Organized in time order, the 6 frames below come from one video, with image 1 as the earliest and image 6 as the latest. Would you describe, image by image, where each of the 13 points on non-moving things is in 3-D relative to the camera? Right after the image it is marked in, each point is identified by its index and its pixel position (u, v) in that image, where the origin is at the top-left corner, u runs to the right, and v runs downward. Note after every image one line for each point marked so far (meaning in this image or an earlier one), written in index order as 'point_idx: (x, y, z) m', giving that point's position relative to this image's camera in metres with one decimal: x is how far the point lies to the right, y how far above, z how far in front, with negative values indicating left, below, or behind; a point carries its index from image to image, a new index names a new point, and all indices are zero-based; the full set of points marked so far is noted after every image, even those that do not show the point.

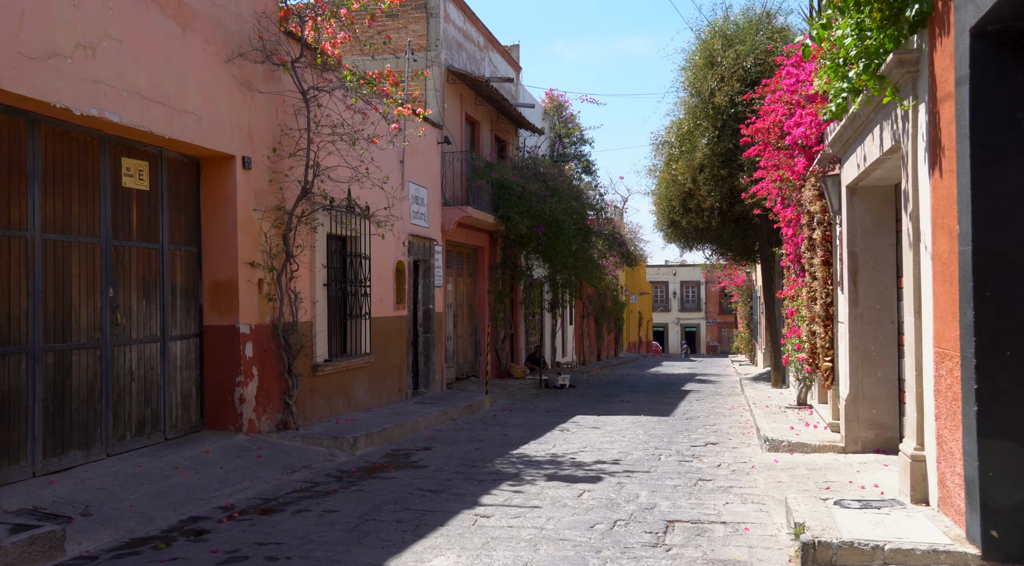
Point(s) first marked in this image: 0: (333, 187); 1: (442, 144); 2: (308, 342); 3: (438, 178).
0: (-2.1, +1.1, +12.3) m
1: (-1.2, +2.4, +18.2) m
2: (-2.4, -0.7, +12.0) m
3: (-1.3, +1.8, +18.0) m
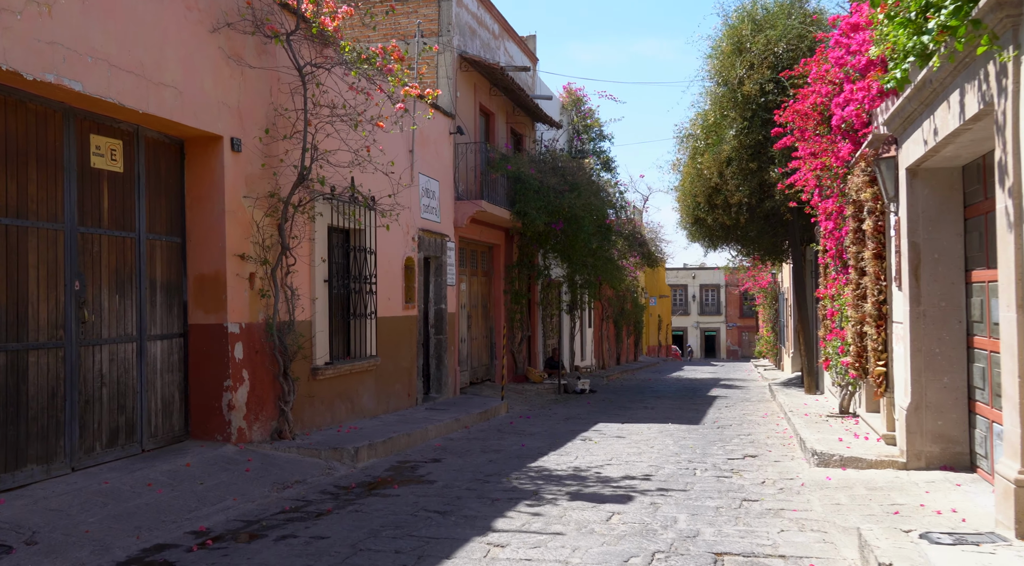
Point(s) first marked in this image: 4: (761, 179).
0: (-1.9, +1.2, +11.2) m
1: (-1.0, +2.5, +17.2) m
2: (-2.2, -0.6, +11.0) m
3: (-1.0, +1.8, +17.0) m
4: (+4.6, +1.9, +19.1) m
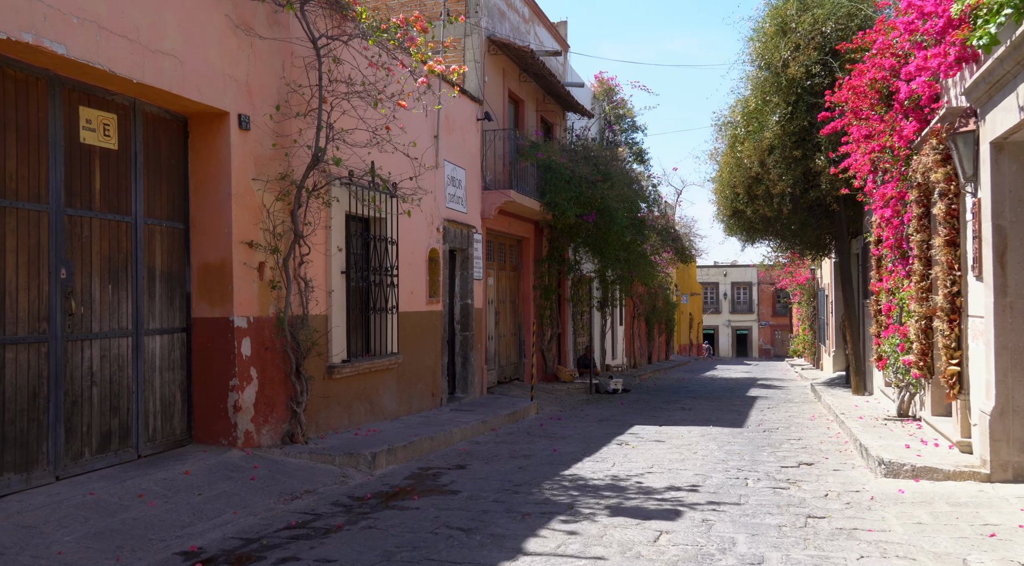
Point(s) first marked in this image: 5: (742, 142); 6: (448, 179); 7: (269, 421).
0: (-1.6, +1.3, +10.4) m
1: (-0.5, +2.5, +16.3) m
2: (-1.9, -0.5, +10.2) m
3: (-0.5, +1.9, +16.1) m
4: (+5.1, +2.0, +18.1) m
5: (+4.3, +2.6, +19.4) m
6: (-0.9, +1.4, +14.5) m
7: (-2.1, -1.2, +9.1) m
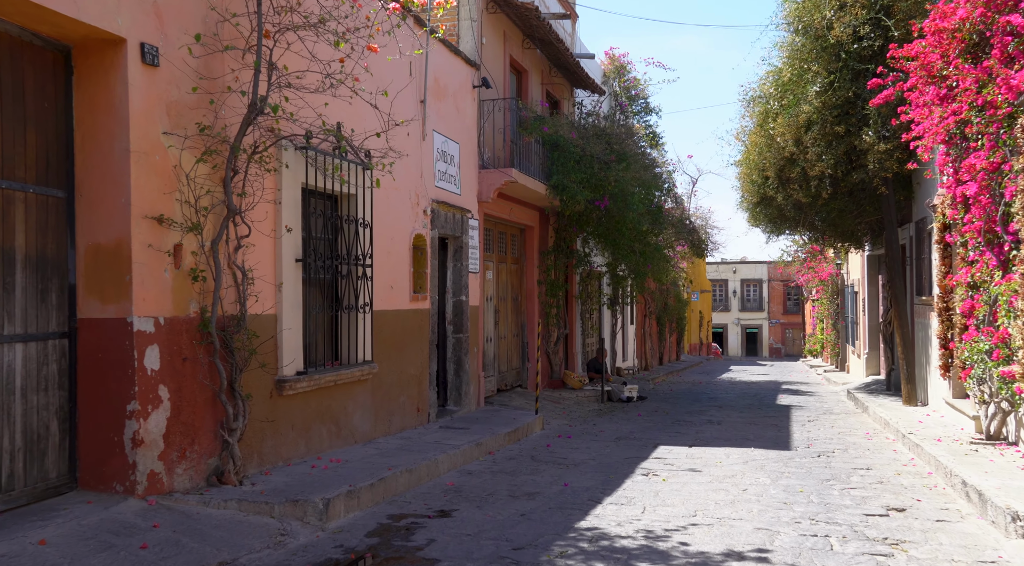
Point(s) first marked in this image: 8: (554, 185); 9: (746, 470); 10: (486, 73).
0: (-1.6, +1.4, +8.1) m
1: (-0.5, +2.6, +14.0) m
2: (-1.9, -0.5, +7.9) m
3: (-0.5, +2.0, +13.8) m
4: (+5.1, +2.1, +15.8) m
5: (+4.3, +2.7, +17.1) m
6: (-0.9, +1.5, +12.2) m
7: (-2.1, -1.1, +6.8) m
8: (+0.7, +1.5, +16.1) m
9: (+2.2, -1.7, +9.7) m
10: (-0.4, +3.0, +14.8) m
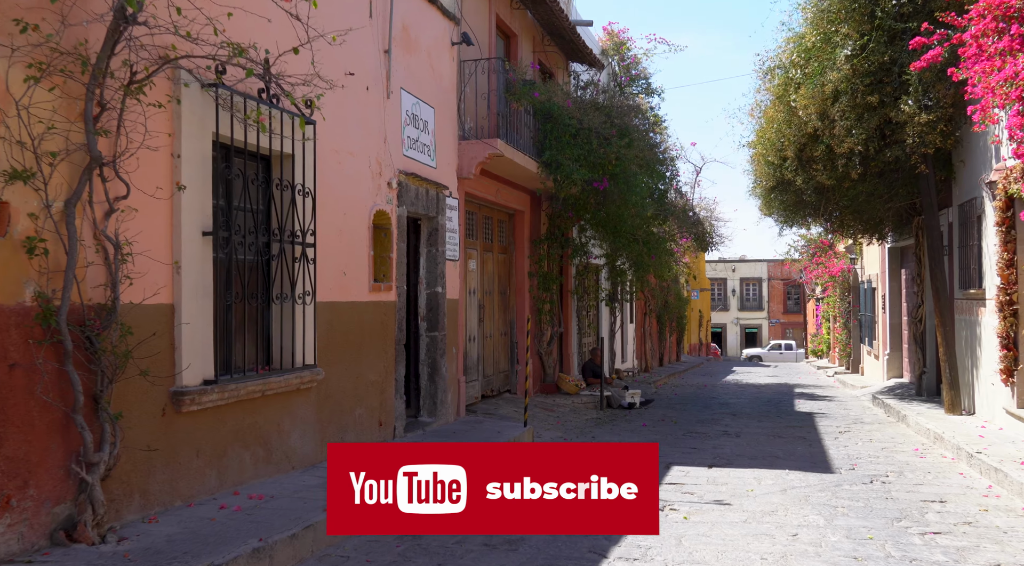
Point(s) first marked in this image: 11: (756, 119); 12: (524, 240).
0: (-1.8, +1.5, +6.1) m
1: (-0.6, +2.8, +12.0) m
2: (-2.0, -0.4, +5.8) m
3: (-0.7, +2.1, +11.8) m
4: (+4.9, +2.2, +13.8) m
5: (+4.1, +2.8, +15.0) m
6: (-1.0, +1.6, +10.2) m
7: (-2.3, -1.0, +4.7) m
8: (+0.5, +1.6, +14.0) m
9: (+2.0, -1.6, +7.6) m
10: (-0.5, +3.1, +12.8) m
11: (+4.1, +2.8, +17.3) m
12: (+0.2, +0.6, +15.5) m
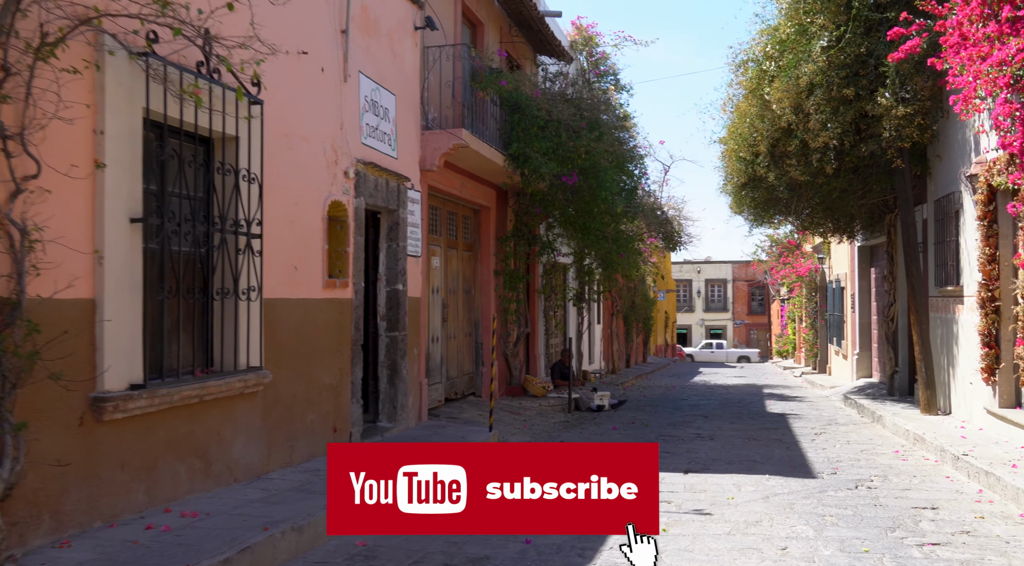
0: (-2.0, +1.5, +5.4) m
1: (-1.0, +2.8, +11.4) m
2: (-2.2, -0.3, +5.2) m
3: (-1.1, +2.2, +11.2) m
4: (+4.5, +2.3, +13.4) m
5: (+3.6, +2.9, +14.6) m
6: (-1.4, +1.7, +9.6) m
7: (-2.4, -1.0, +4.1) m
8: (0.0, +1.6, +13.5) m
9: (+1.8, -1.6, +7.1) m
10: (-1.0, +3.2, +12.2) m
11: (+3.5, +2.8, +16.8) m
12: (-0.3, +0.7, +14.9) m
